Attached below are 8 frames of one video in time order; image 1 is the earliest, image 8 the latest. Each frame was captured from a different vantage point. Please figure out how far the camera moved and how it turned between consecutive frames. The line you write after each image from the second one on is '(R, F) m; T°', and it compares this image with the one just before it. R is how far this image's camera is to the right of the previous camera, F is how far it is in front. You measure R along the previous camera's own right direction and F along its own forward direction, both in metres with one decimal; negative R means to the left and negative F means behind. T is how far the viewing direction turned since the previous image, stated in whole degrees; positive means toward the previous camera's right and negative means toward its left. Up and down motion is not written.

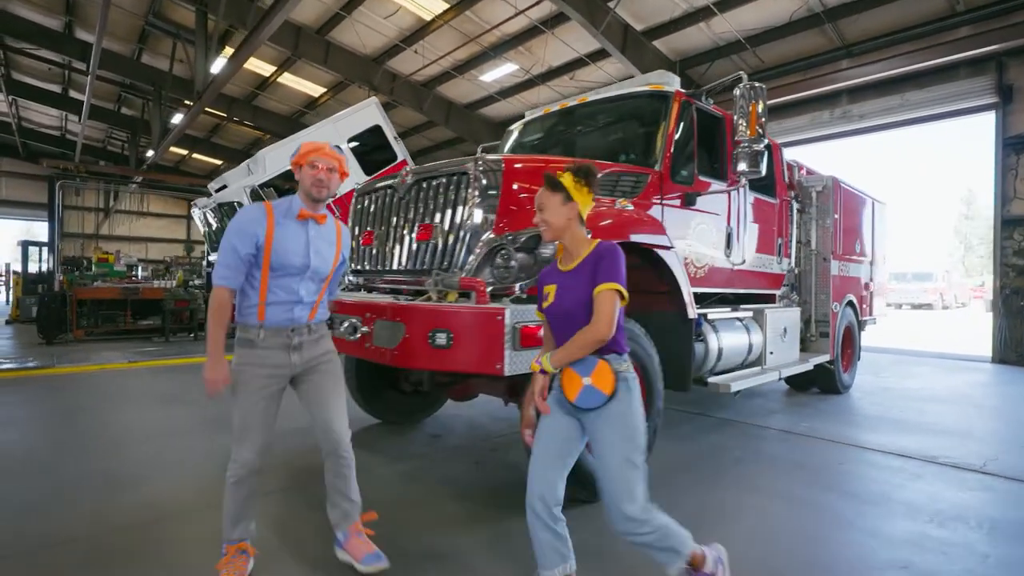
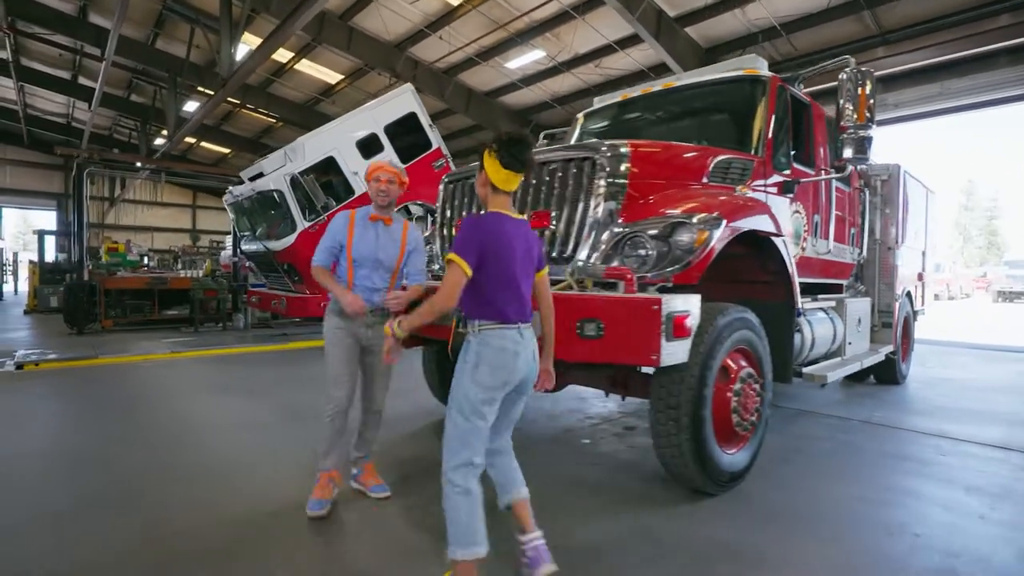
(-0.7, +0.1) m; 0°
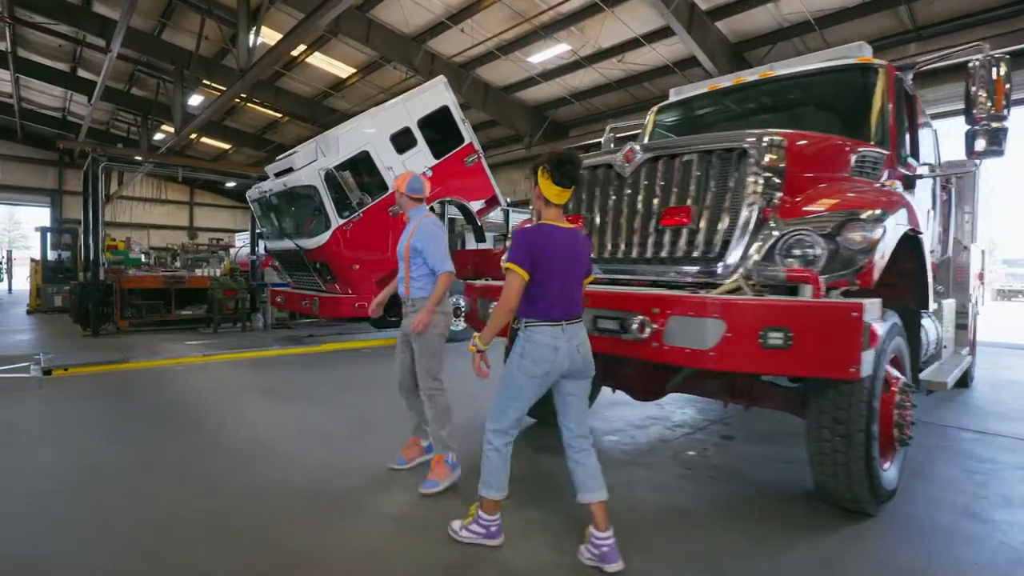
(-0.7, +0.3) m; +1°
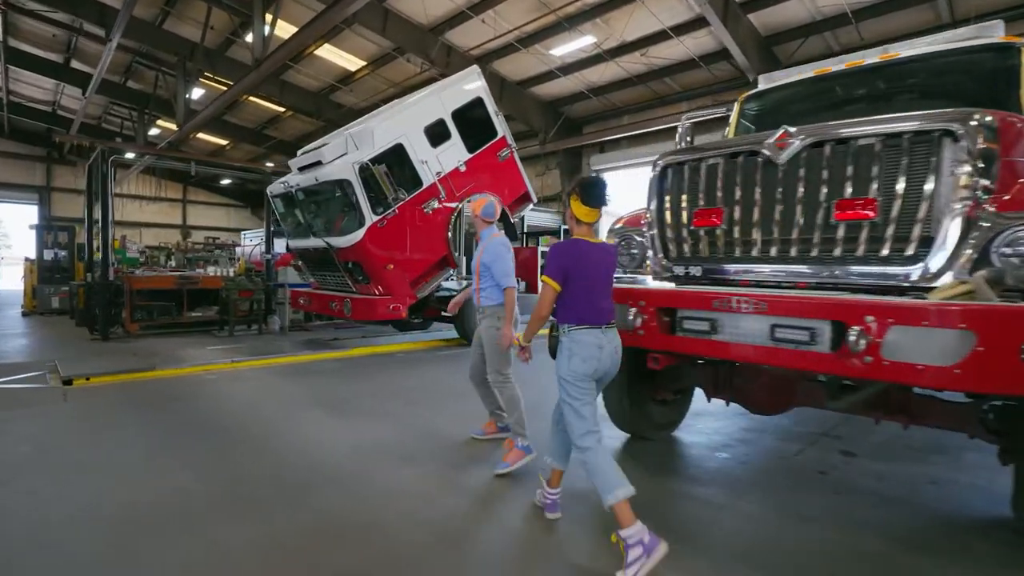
(-0.7, +0.4) m; +1°
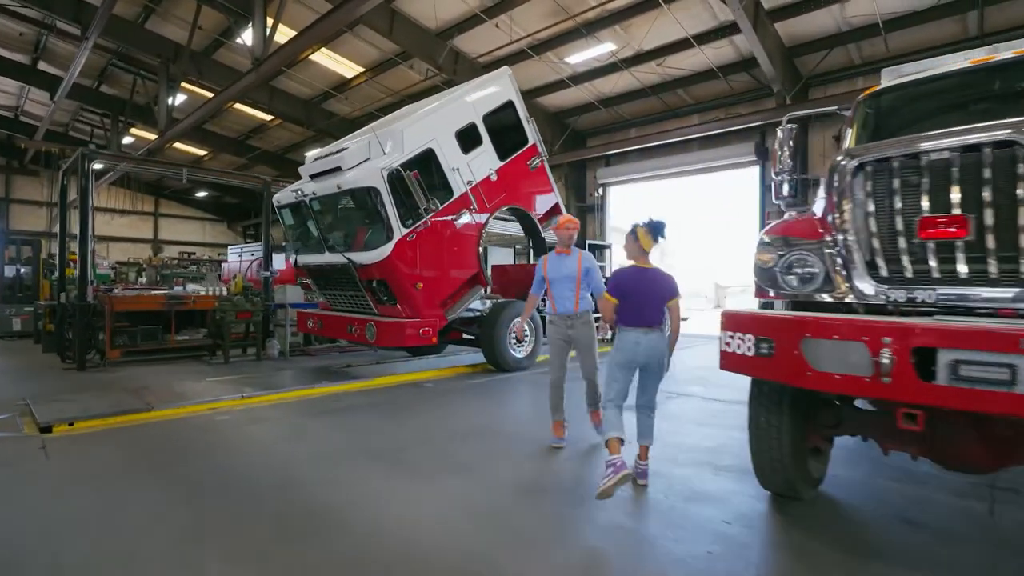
(-0.9, +0.7) m; +3°
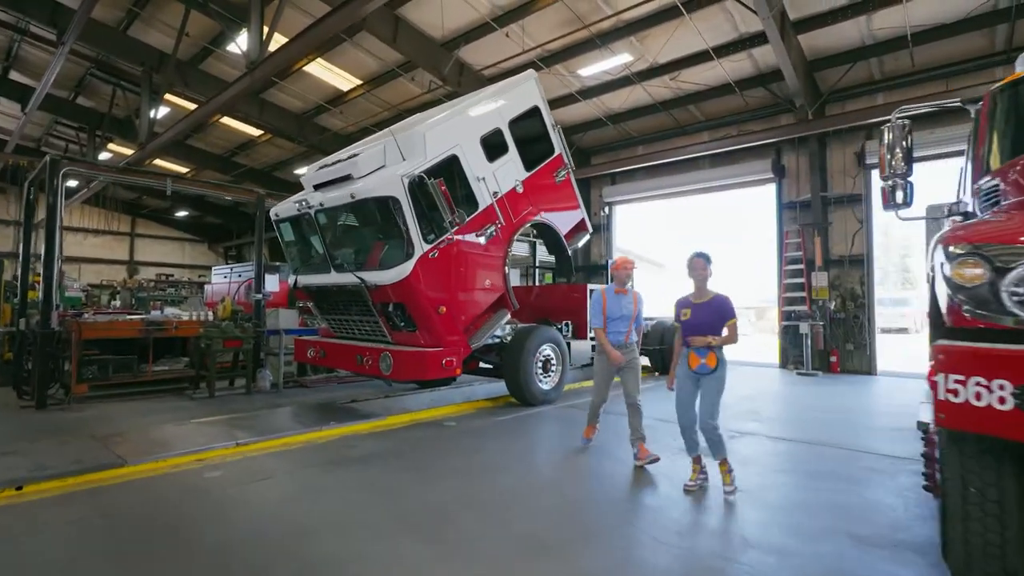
(-0.6, +0.8) m; +2°
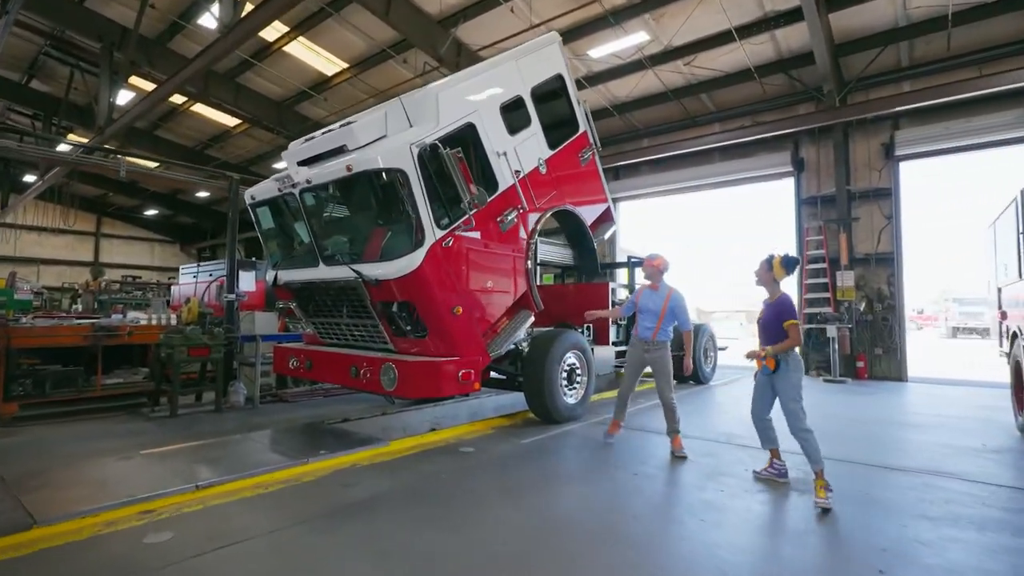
(-0.4, +1.0) m; +2°
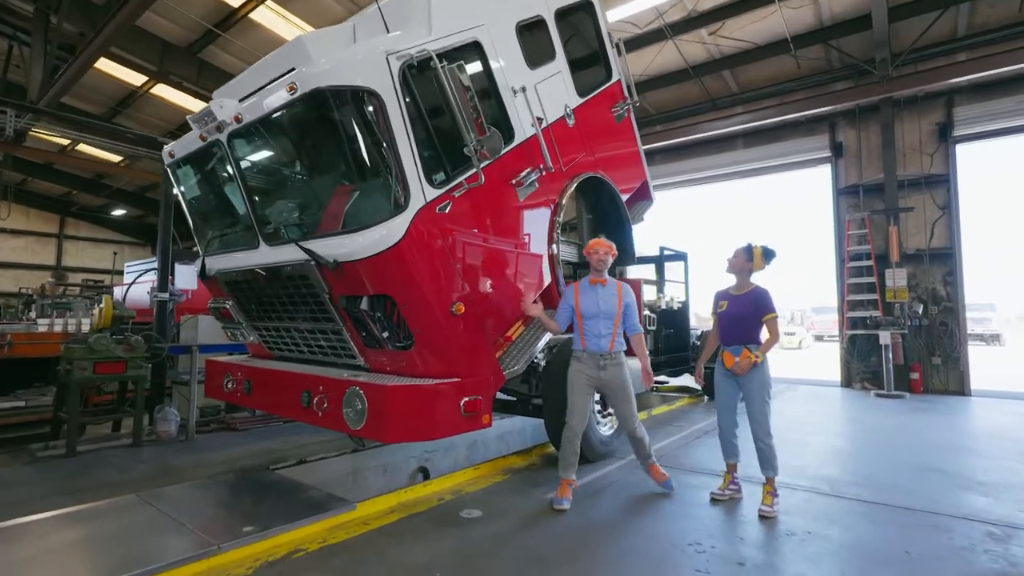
(-0.2, +1.4) m; +1°
